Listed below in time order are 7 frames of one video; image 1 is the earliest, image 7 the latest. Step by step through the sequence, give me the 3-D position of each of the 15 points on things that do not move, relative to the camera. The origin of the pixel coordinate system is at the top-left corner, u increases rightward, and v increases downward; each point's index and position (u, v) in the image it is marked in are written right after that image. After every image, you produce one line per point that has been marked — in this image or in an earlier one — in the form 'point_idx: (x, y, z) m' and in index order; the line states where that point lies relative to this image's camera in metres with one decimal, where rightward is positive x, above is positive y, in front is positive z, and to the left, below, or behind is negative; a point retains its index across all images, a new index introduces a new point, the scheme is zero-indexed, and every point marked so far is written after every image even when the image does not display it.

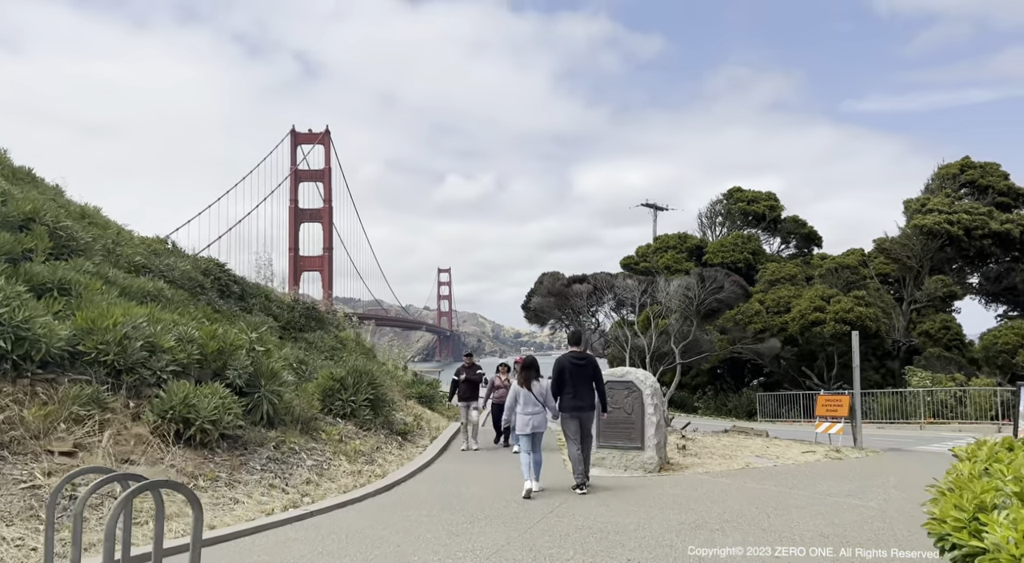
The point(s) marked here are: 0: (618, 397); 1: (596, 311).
0: (+1.5, -1.6, +12.3) m
1: (+1.8, -0.6, +18.3) m
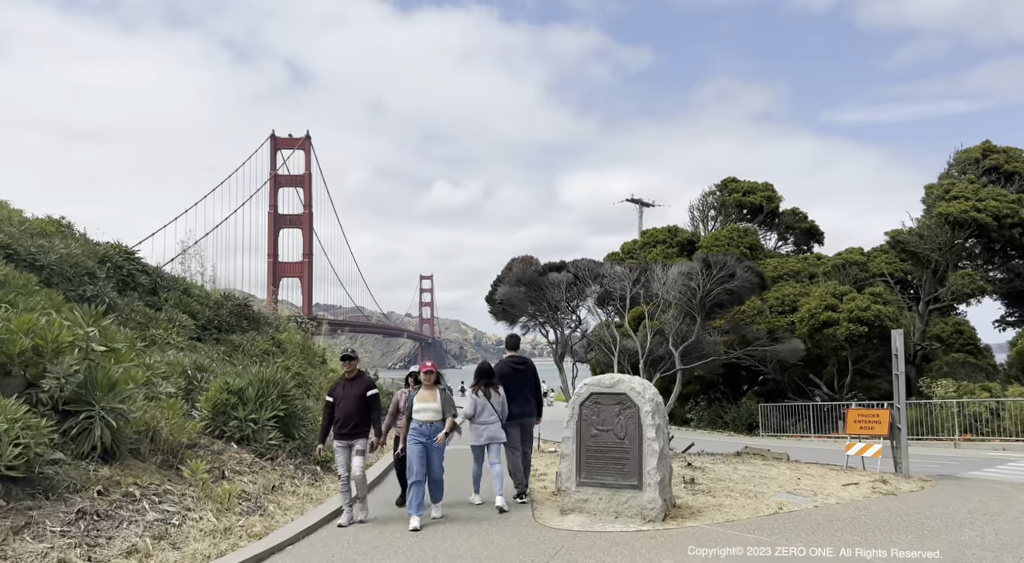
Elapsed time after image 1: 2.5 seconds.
0: (+1.0, -1.4, +9.0) m
1: (+1.1, -0.4, +15.1) m
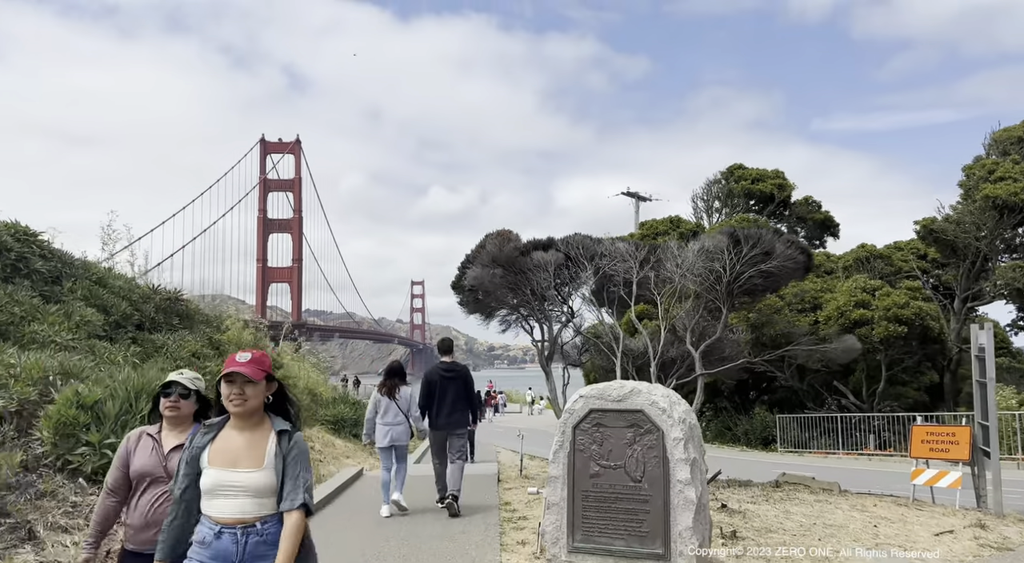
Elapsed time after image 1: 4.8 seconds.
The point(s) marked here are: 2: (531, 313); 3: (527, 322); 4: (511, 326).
0: (+0.7, -1.1, +6.1) m
1: (+0.8, -0.2, +12.2) m
2: (+0.3, -0.4, +12.2) m
3: (+0.2, -0.6, +12.6) m
4: (0.0, -0.6, +12.8) m
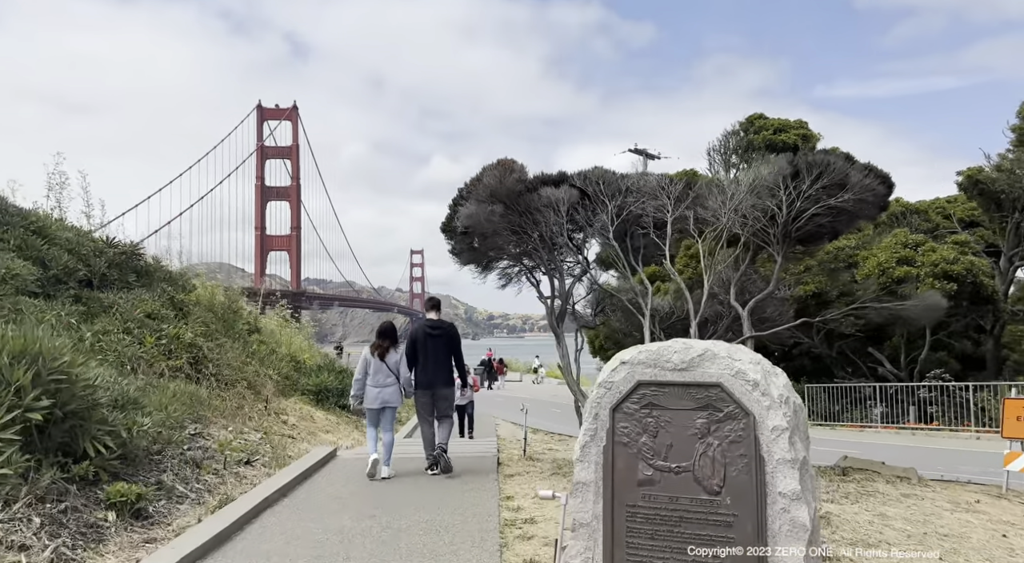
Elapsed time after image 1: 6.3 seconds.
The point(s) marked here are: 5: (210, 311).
0: (+0.8, -0.7, +4.2) m
1: (+0.9, +0.4, +10.2) m
2: (+0.3, +0.2, +10.2) m
3: (+0.3, +0.1, +10.6) m
4: (0.0, 0.0, +10.9) m
5: (-5.2, -0.5, +15.4) m
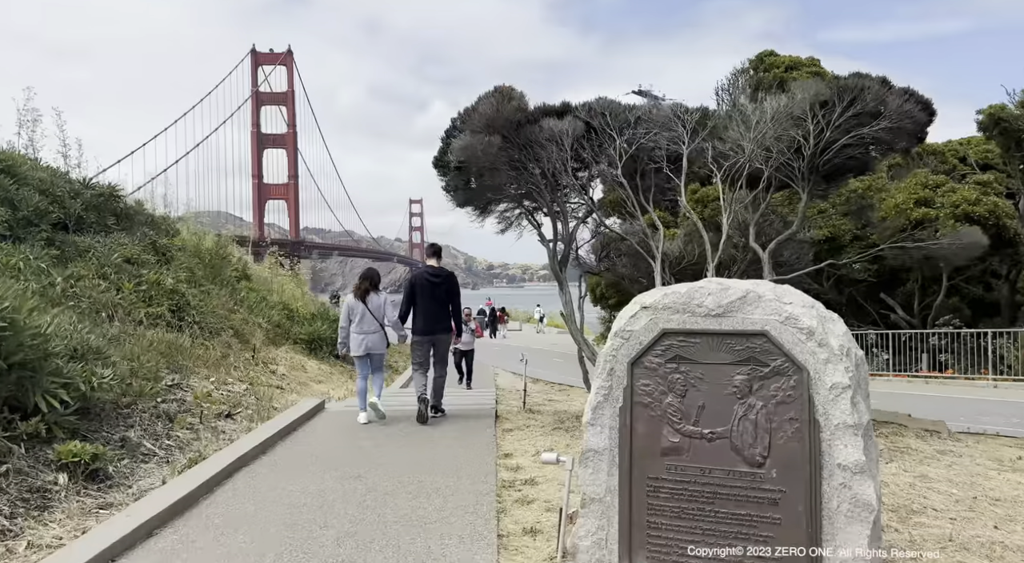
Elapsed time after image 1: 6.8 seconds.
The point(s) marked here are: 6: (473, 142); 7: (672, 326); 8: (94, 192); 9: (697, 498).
0: (+0.7, -0.5, +3.5) m
1: (+0.8, +1.1, +9.5) m
2: (+0.3, +0.8, +9.5) m
3: (+0.3, +0.7, +9.9) m
4: (0.0, +0.7, +10.2) m
5: (-5.2, +0.4, +14.7) m
6: (-0.4, +1.3, +9.1) m
7: (+0.6, -0.2, +3.6) m
8: (-6.4, +1.4, +13.5) m
9: (+0.7, -0.8, +3.5) m
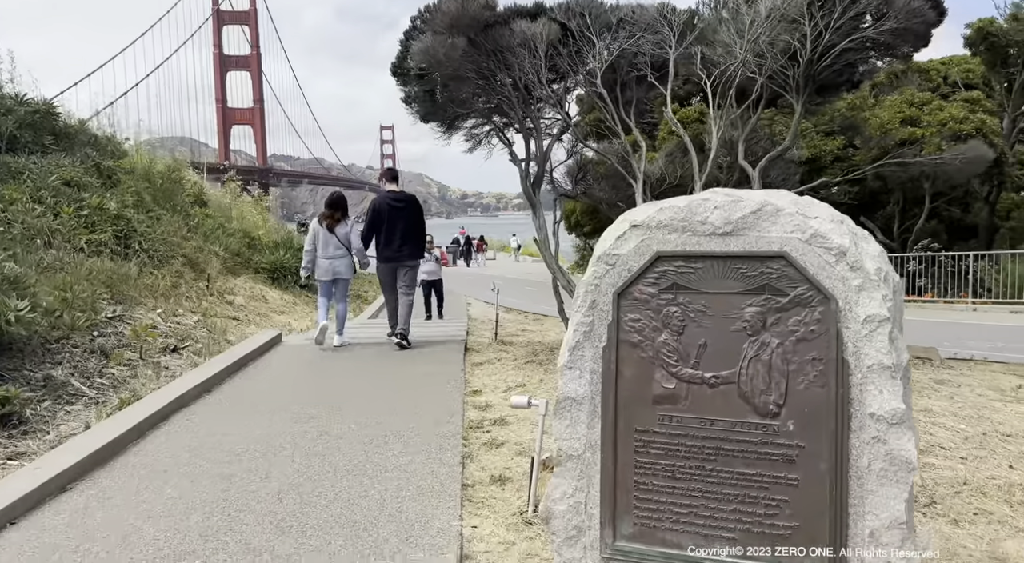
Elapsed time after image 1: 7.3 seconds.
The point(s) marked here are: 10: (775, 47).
0: (+0.6, -0.2, +2.9) m
1: (+0.5, +1.8, +8.8) m
2: (0.0, +1.6, +8.8) m
3: (-0.1, +1.5, +9.2) m
4: (-0.3, +1.5, +9.5) m
5: (-5.7, +1.6, +13.8) m
6: (-0.7, +2.1, +8.4) m
7: (+0.5, +0.1, +3.1) m
8: (-6.8, +2.4, +12.5) m
9: (+0.6, -0.6, +2.9) m
10: (+2.4, +2.2, +8.5) m
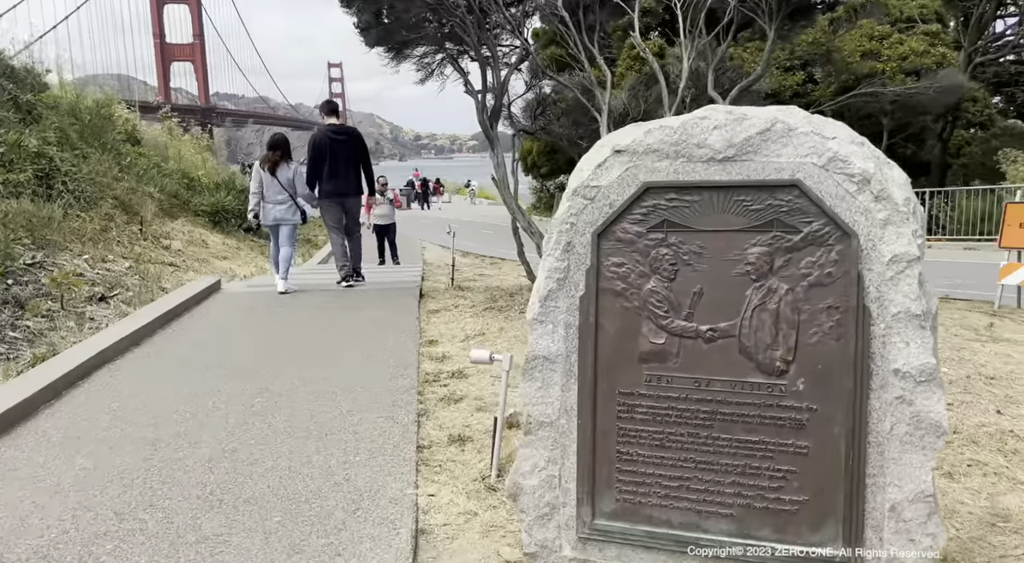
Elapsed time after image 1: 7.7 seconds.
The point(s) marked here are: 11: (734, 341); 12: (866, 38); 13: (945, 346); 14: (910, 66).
0: (+0.5, 0.0, +2.6) m
1: (+0.1, +2.4, +8.2) m
2: (-0.5, +2.2, +8.2) m
3: (-0.5, +2.1, +8.6) m
4: (-0.8, +2.1, +8.9) m
5: (-6.4, +2.4, +12.9) m
6: (-1.1, +2.6, +7.7) m
7: (+0.4, +0.3, +2.6) m
8: (-7.5, +3.1, +11.5) m
9: (+0.5, -0.4, +2.6) m
10: (+2.0, +2.7, +8.0) m
11: (+0.6, -0.2, +2.5) m
12: (+5.8, +4.0, +14.5) m
13: (+2.5, -0.4, +5.1) m
14: (+6.3, +3.4, +14.0) m
